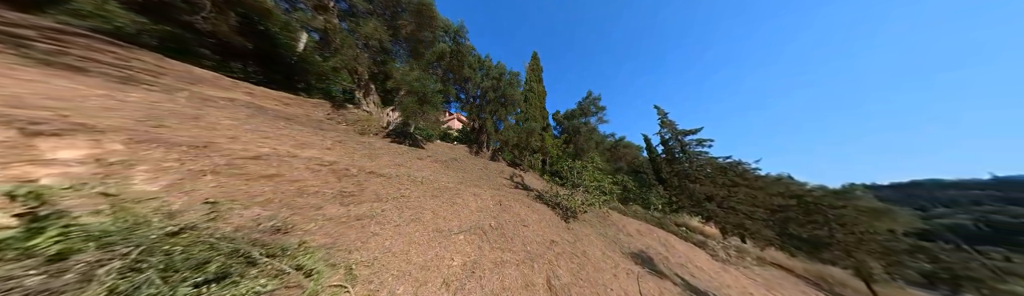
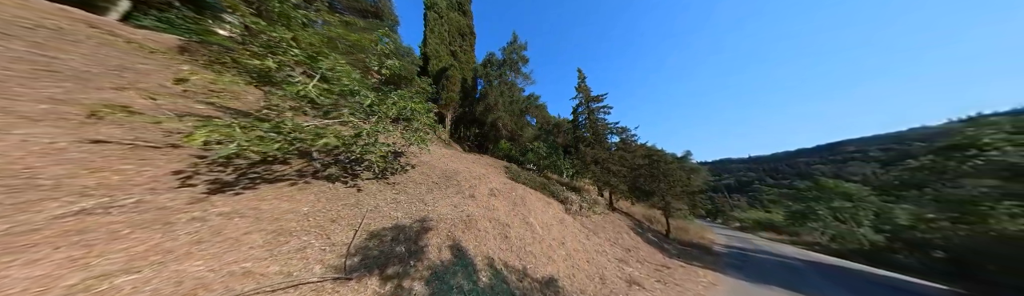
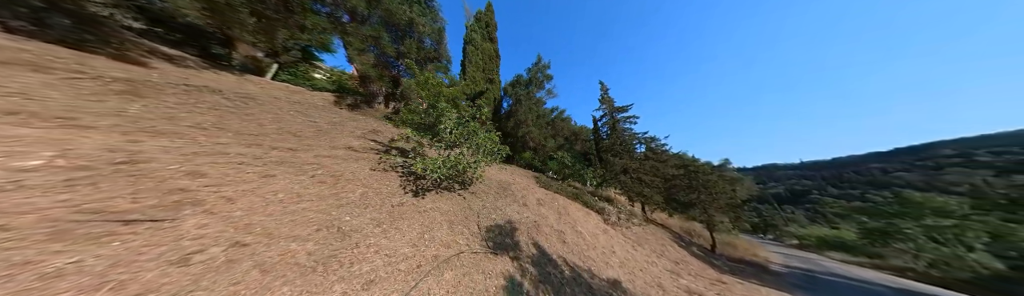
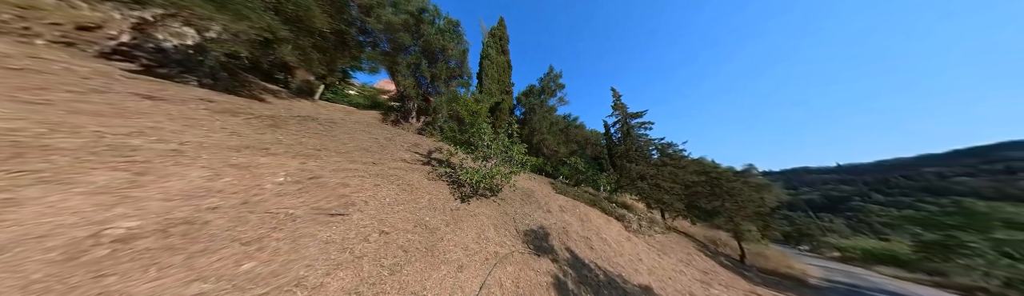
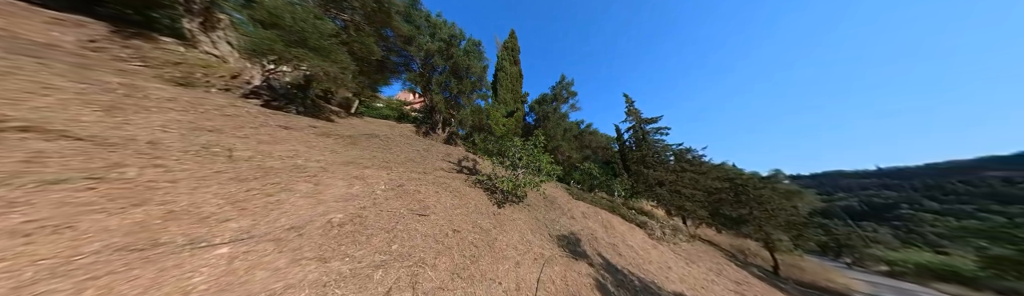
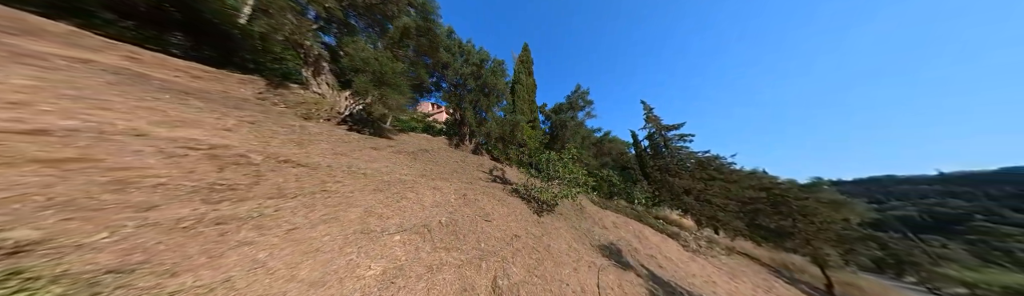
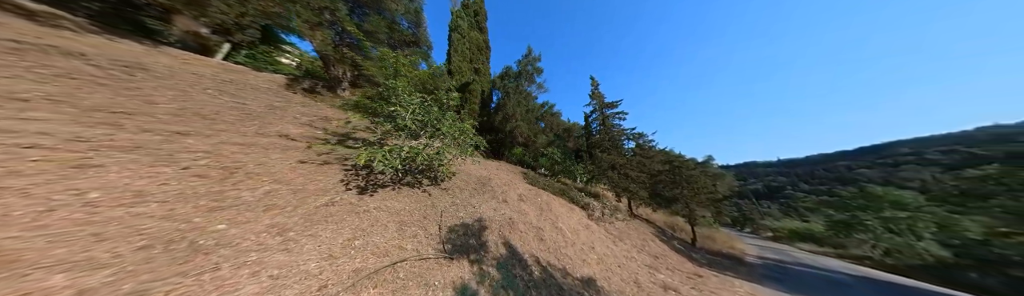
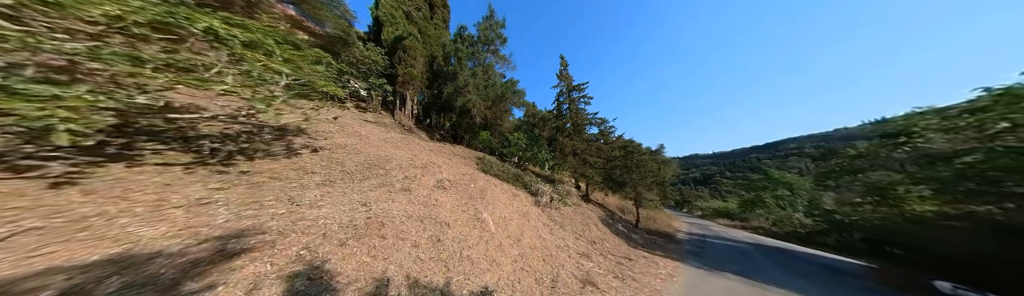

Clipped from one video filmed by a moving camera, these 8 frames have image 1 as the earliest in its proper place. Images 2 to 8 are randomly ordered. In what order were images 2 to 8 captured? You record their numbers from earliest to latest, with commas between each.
6, 5, 4, 3, 7, 2, 8
